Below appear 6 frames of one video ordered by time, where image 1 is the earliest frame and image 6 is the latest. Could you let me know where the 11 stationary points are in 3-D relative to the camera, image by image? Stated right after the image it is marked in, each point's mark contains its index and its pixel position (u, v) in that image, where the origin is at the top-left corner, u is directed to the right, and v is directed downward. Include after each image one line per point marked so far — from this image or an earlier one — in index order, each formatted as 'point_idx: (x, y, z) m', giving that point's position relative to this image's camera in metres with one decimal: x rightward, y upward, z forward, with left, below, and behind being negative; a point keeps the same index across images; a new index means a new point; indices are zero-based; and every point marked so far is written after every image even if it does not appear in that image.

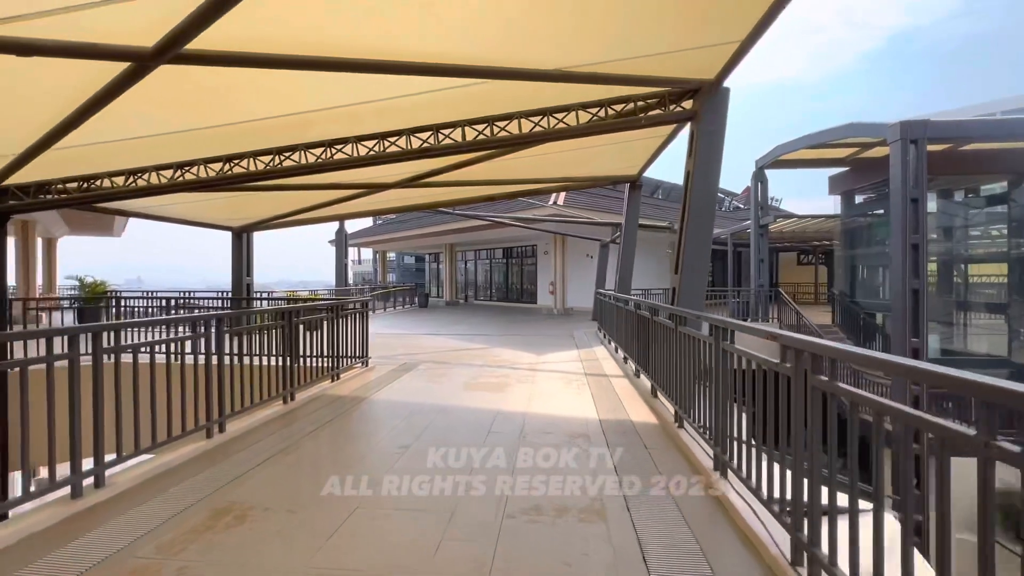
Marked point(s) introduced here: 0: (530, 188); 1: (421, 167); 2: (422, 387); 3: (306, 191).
0: (+0.4, +2.1, +9.8) m
1: (-1.4, +1.8, +7.0) m
2: (-1.1, -1.3, +6.1) m
3: (-3.4, +1.6, +7.9) m
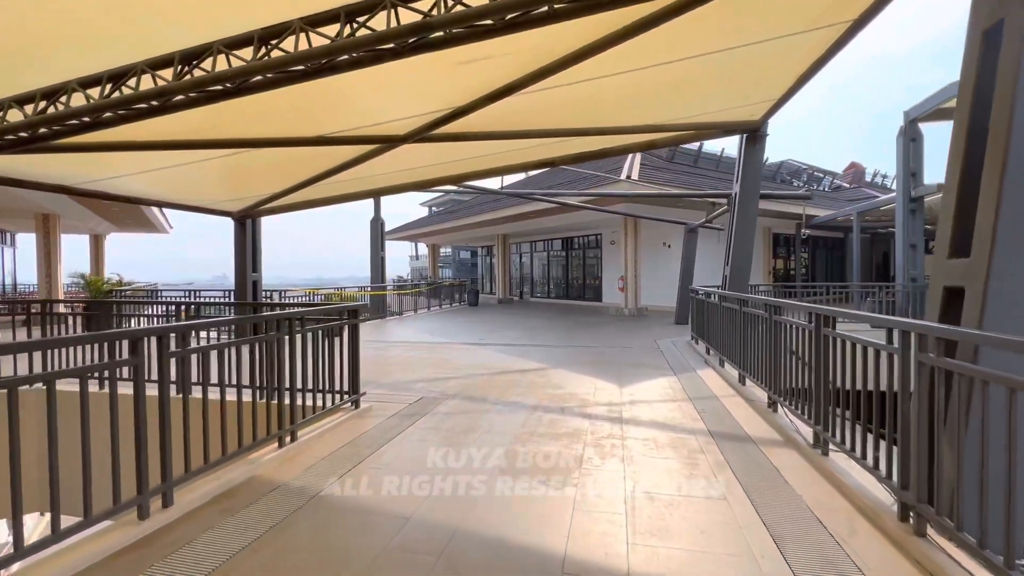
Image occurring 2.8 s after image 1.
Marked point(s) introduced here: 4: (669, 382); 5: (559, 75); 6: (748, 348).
0: (+1.4, +2.1, +7.0) m
1: (-0.7, +1.8, +4.5) m
2: (-0.6, -1.3, +3.6) m
3: (-2.7, +1.6, +5.6) m
4: (+2.0, -1.2, +6.0) m
5: (+0.4, +2.0, +4.5) m
6: (+2.7, -0.7, +5.5) m
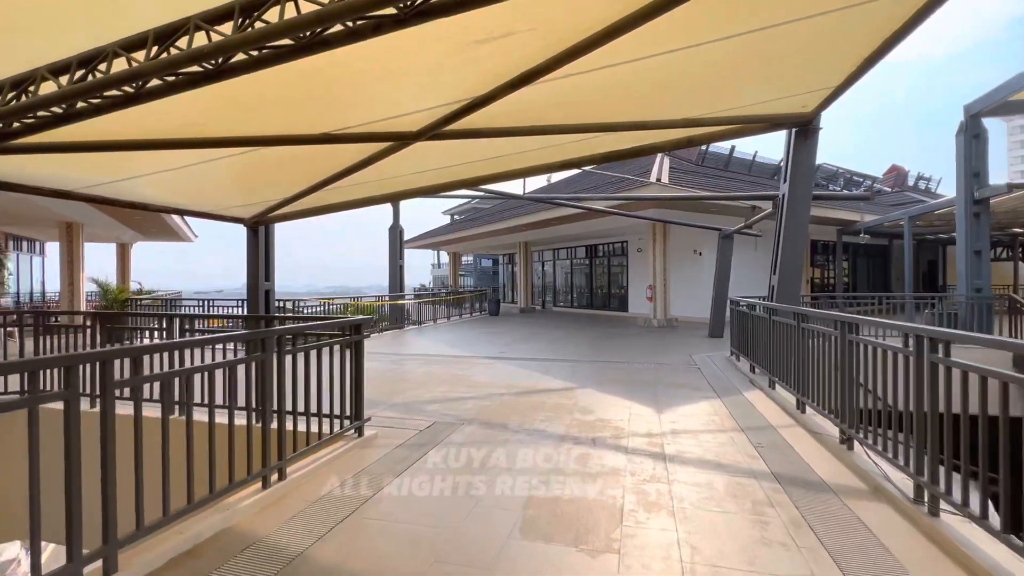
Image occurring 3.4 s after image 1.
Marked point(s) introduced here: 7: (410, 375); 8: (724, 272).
0: (+1.7, +1.9, +6.4) m
1: (-0.5, +1.7, +4.0) m
2: (-0.4, -1.4, +3.0) m
3: (-2.4, +1.5, +5.1) m
4: (+2.2, -1.3, +5.3) m
5: (+0.6, +1.9, +3.9) m
6: (+3.0, -0.8, +4.8) m
7: (-1.6, -1.3, +7.3) m
8: (+4.9, +0.4, +11.1) m
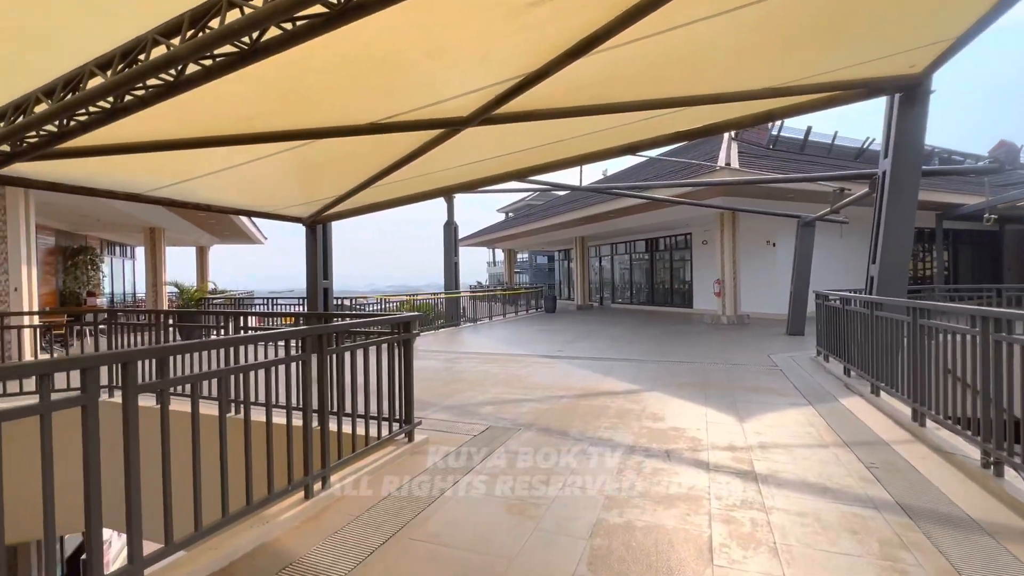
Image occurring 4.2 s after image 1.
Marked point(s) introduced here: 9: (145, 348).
0: (+2.4, +2.0, +5.8) m
1: (-0.1, +1.8, +3.6) m
2: (-0.1, -1.3, +2.7) m
3: (-1.8, +1.5, +5.0) m
4: (+2.8, -1.2, +4.6) m
5: (+1.1, +2.0, +3.4) m
6: (+3.5, -0.7, +4.0) m
7: (-0.7, -1.3, +7.1) m
8: (+6.2, +0.5, +10.1) m
9: (-1.6, -0.3, +2.1) m
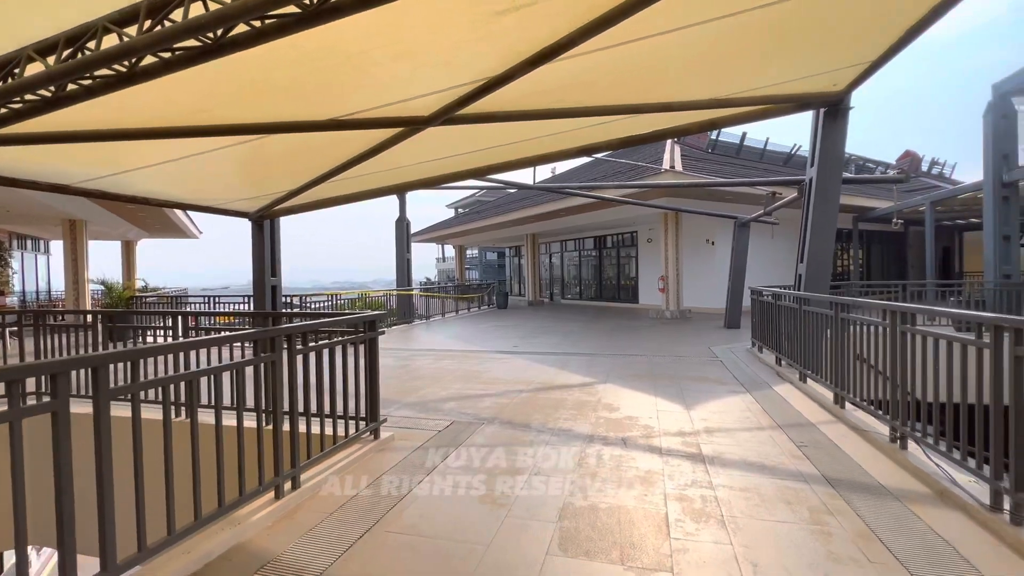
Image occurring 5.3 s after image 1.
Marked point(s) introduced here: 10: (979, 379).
0: (+1.8, +2.1, +6.1) m
1: (-0.3, +1.8, +3.7) m
2: (-0.3, -1.3, +2.8) m
3: (-2.3, +1.6, +4.9) m
4: (+2.4, -1.2, +5.1) m
5: (+0.8, +2.0, +3.6) m
6: (+3.2, -0.7, +4.5) m
7: (-1.3, -1.2, +7.1) m
8: (+5.2, +0.6, +10.8) m
9: (-1.7, -0.3, +2.1) m
10: (+2.8, -0.5, +2.9) m
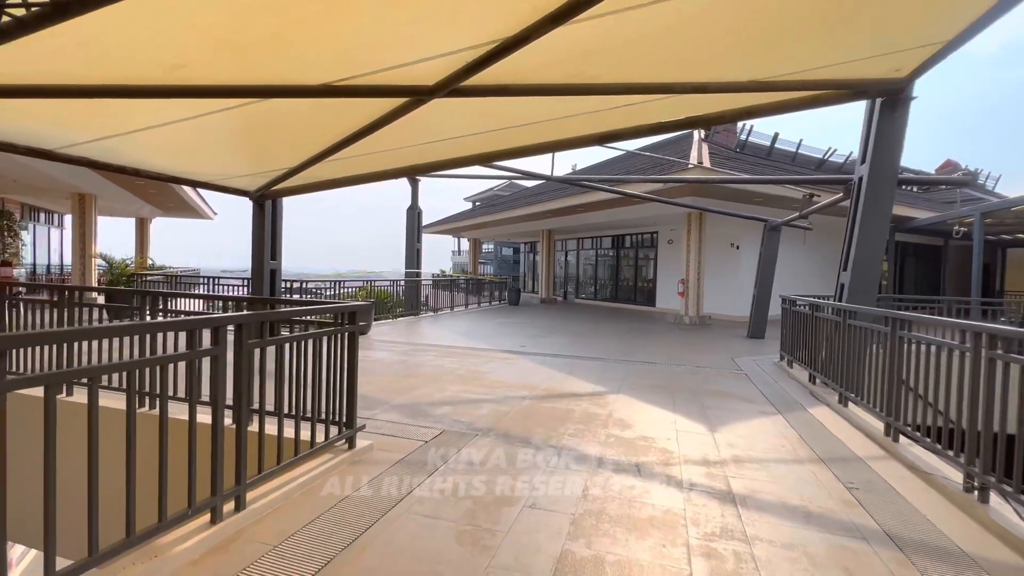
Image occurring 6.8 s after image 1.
0: (+2.0, +2.0, +5.5) m
1: (-0.2, +1.9, +3.1) m
2: (-0.3, -1.3, +2.2) m
3: (-2.1, +1.7, +4.4) m
4: (+2.5, -1.3, +4.4) m
5: (+0.9, +2.0, +3.0) m
6: (+3.2, -0.8, +3.9) m
7: (-1.3, -1.1, +6.6) m
8: (+5.5, +0.4, +10.1) m
9: (-1.8, -0.2, +1.6) m
10: (+2.8, -0.7, +2.2) m
